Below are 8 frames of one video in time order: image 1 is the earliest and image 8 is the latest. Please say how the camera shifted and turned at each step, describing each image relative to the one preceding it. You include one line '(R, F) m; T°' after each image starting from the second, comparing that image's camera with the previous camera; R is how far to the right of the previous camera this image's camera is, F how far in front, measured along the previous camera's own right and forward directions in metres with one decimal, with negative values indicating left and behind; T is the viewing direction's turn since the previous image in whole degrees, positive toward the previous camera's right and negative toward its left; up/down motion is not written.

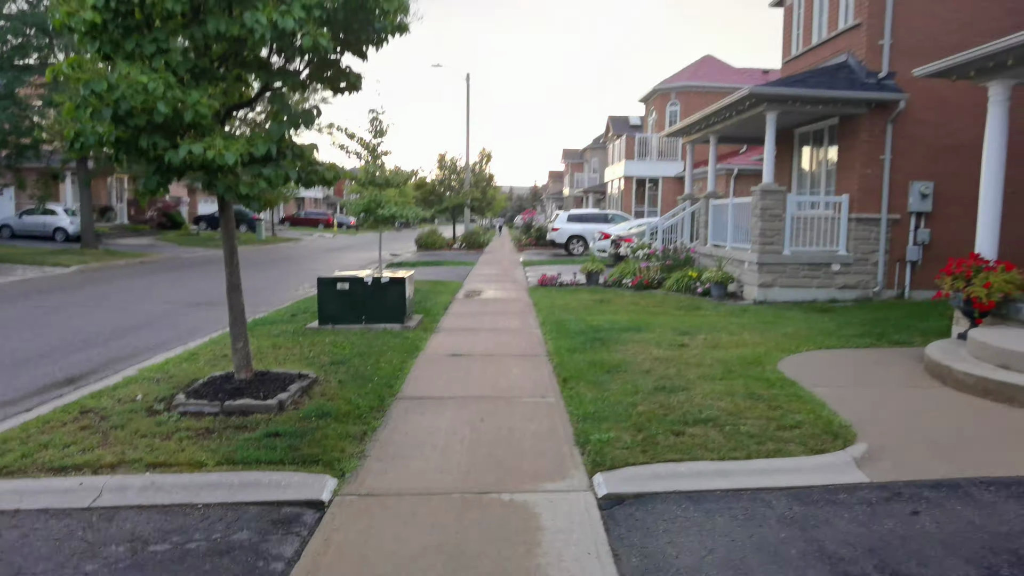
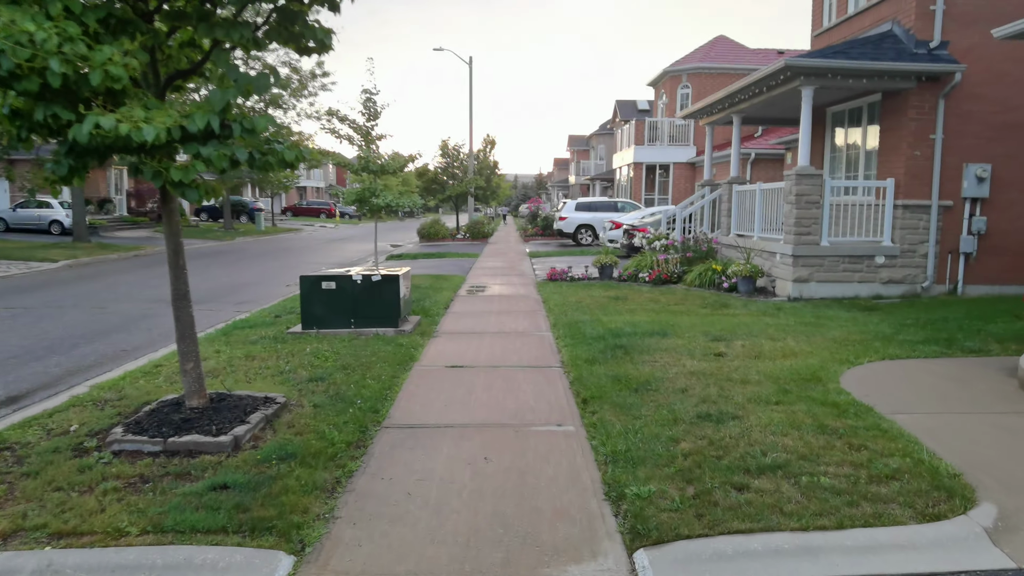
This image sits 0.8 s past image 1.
(0.0, +1.2) m; 0°
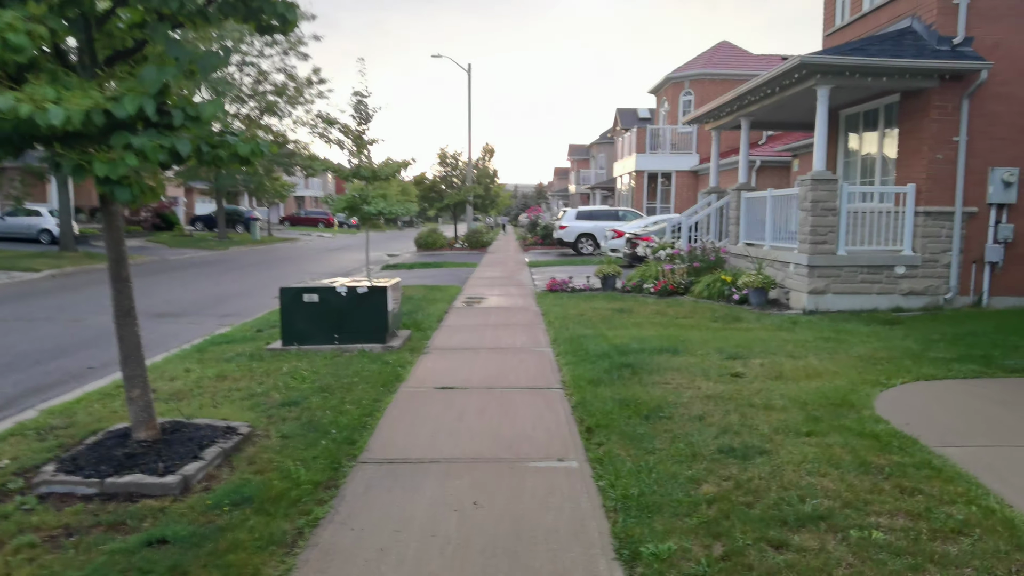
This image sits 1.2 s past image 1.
(0.0, +0.7) m; 0°
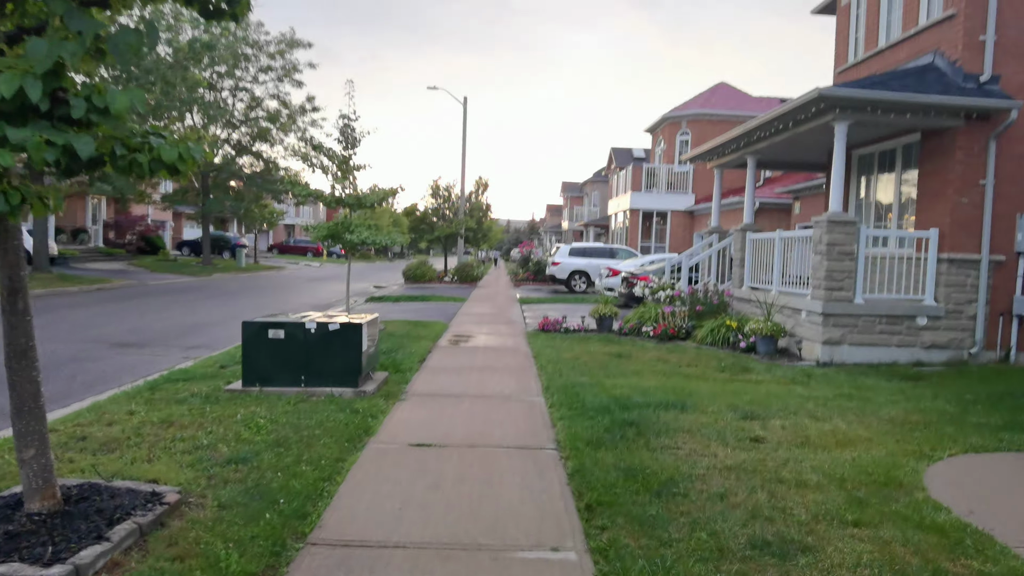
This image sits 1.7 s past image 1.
(0.0, +0.9) m; +1°
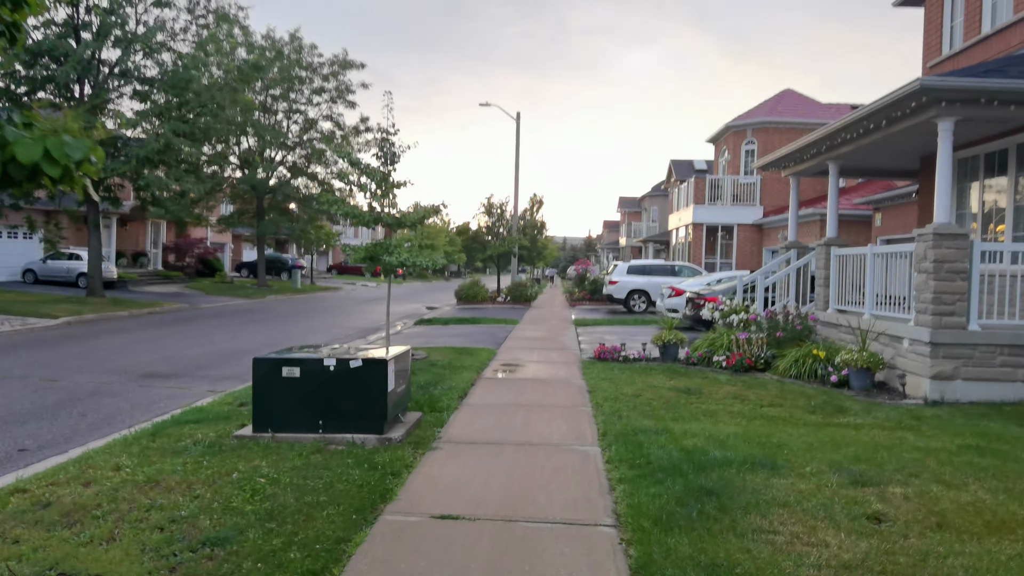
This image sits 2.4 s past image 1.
(+0.1, +1.2) m; -5°
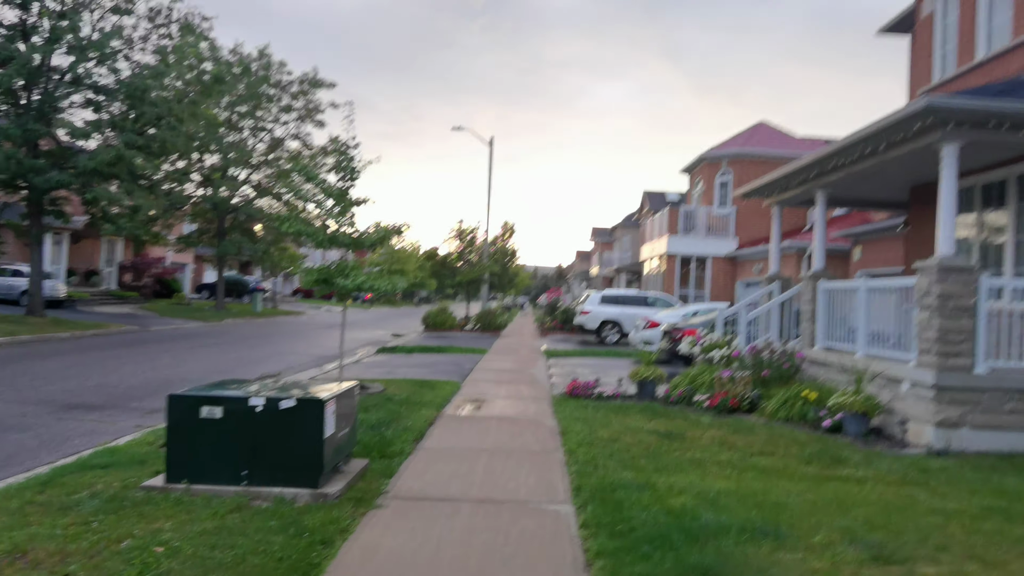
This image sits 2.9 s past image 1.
(+0.1, +0.9) m; +2°
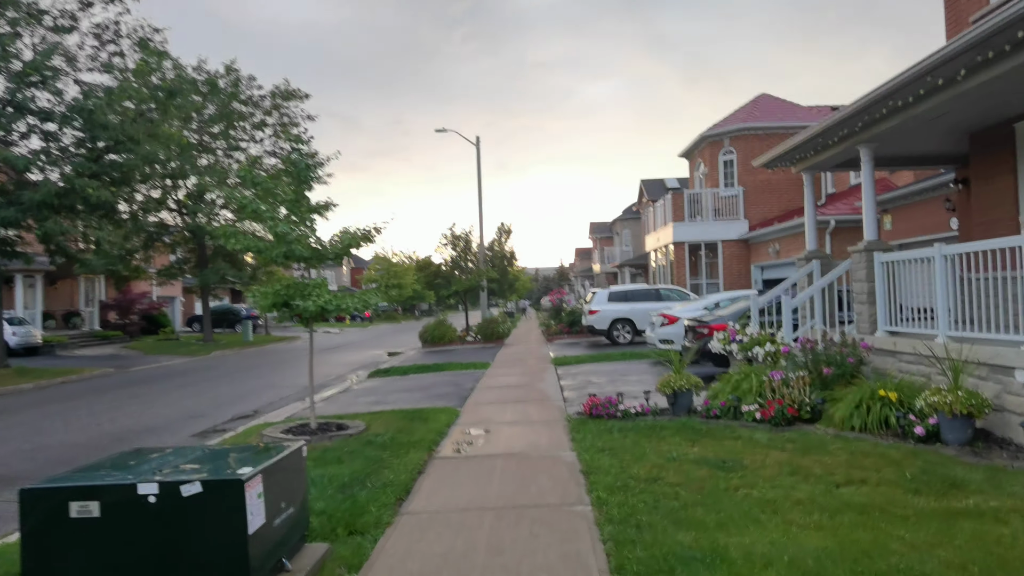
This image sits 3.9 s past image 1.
(+0.1, +1.8) m; 0°
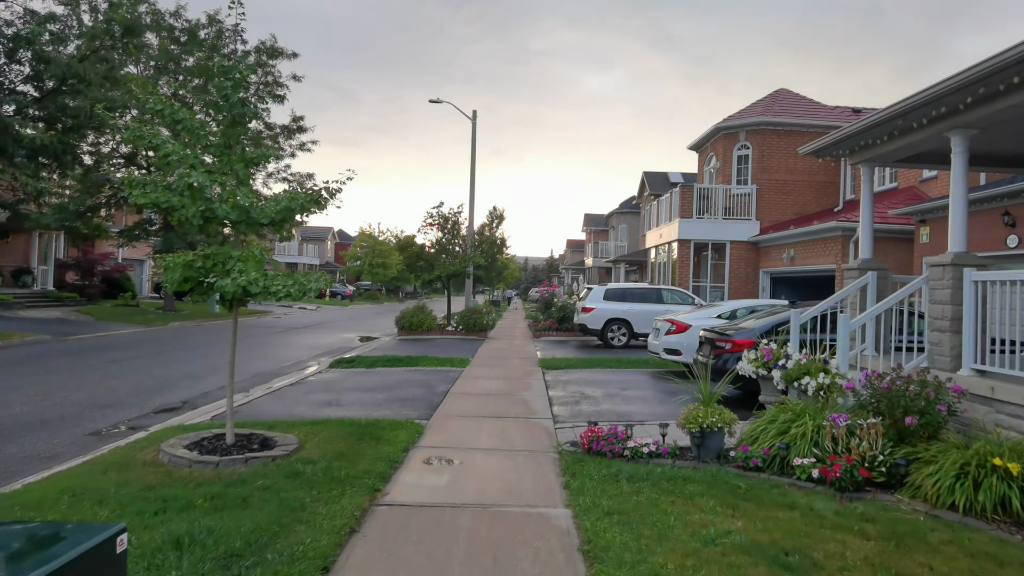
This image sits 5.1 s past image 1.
(0.0, +2.1) m; +1°
